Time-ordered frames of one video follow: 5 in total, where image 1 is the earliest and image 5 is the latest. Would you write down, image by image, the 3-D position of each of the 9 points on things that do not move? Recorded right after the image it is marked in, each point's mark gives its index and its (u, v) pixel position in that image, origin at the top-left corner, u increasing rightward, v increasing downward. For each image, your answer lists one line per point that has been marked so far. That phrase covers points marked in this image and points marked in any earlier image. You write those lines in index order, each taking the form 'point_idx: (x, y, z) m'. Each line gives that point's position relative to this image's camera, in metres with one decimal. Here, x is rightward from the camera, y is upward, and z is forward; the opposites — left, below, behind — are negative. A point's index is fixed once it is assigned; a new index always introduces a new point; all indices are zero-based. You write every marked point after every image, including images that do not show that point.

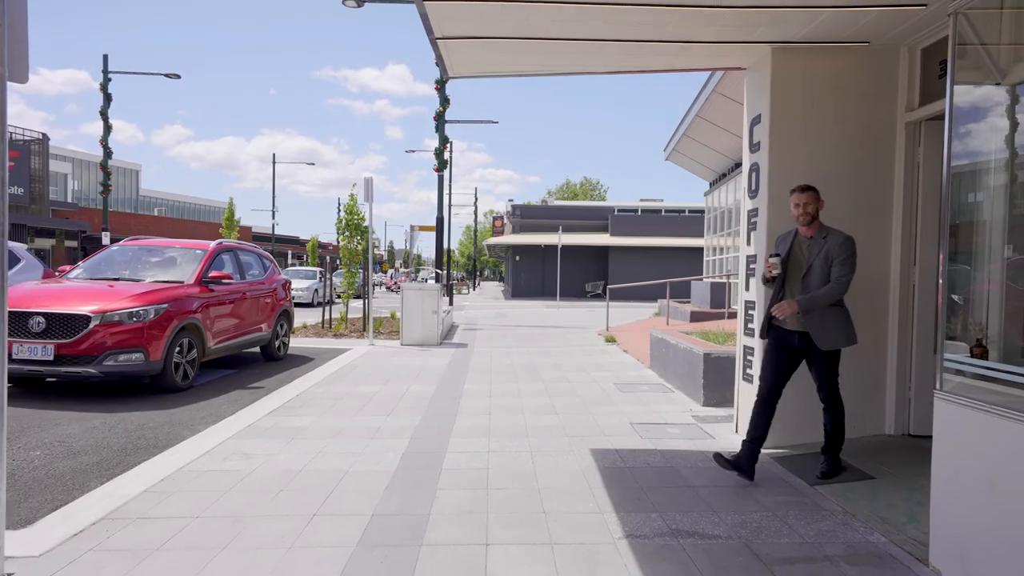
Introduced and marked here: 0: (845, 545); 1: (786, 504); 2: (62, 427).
0: (+1.7, -1.3, +3.5) m
1: (+1.7, -1.3, +4.2) m
2: (-3.9, -1.2, +5.9) m
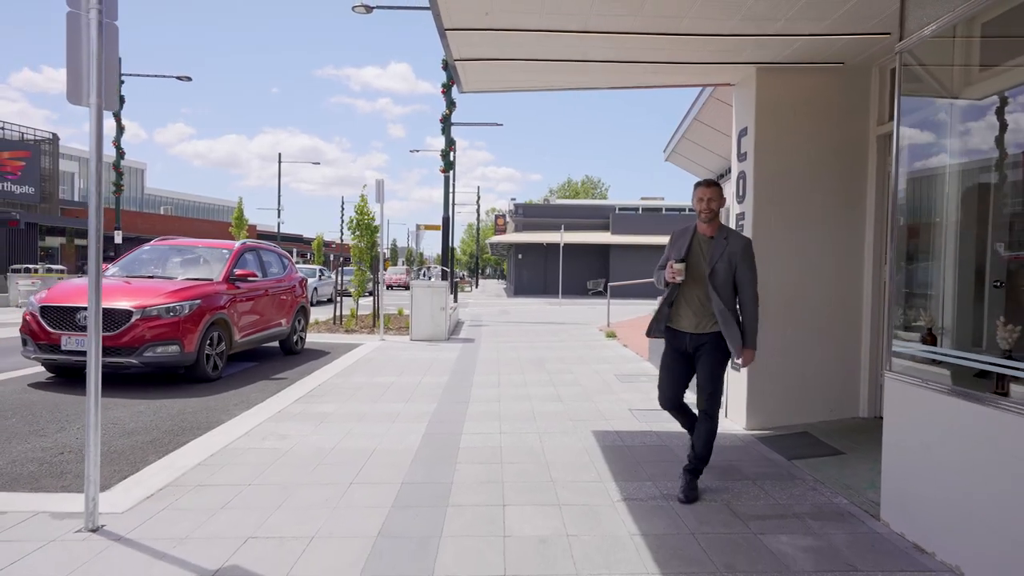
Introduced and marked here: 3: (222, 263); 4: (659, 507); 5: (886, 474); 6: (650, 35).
0: (+1.8, -1.3, +4.1) m
1: (+1.8, -1.3, +4.8) m
2: (-3.8, -1.2, +6.5) m
3: (-4.1, +0.4, +9.6) m
4: (+0.9, -1.3, +4.1) m
5: (+2.1, -1.1, +3.6) m
6: (+1.1, +2.0, +5.4) m
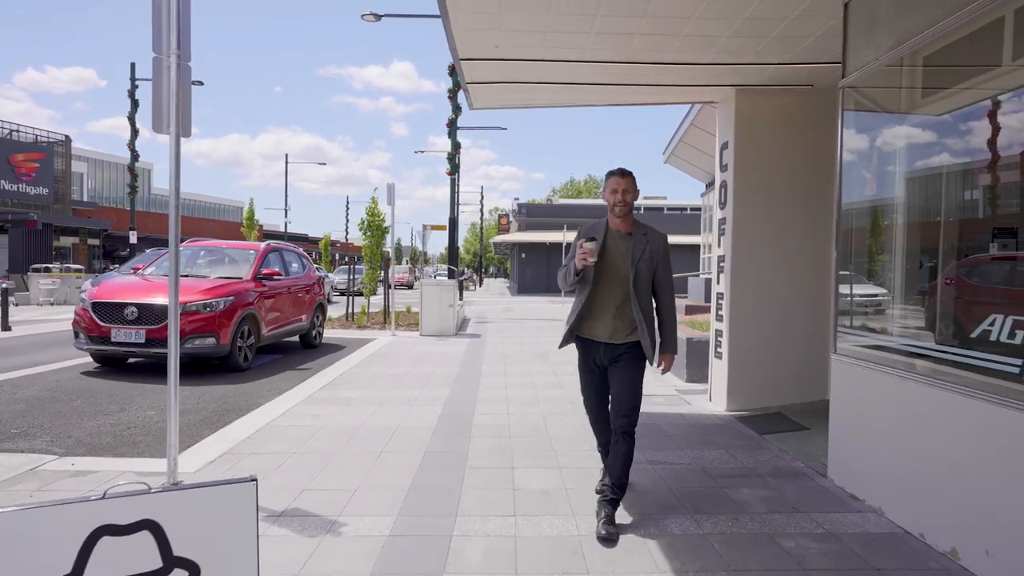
0: (+1.9, -1.3, +4.9) m
1: (+1.8, -1.3, +5.5) m
2: (-3.7, -1.1, +7.2) m
3: (-4.0, +0.4, +10.4) m
4: (+0.9, -1.3, +4.9) m
5: (+2.2, -1.0, +4.4) m
6: (+1.1, +2.0, +6.2) m
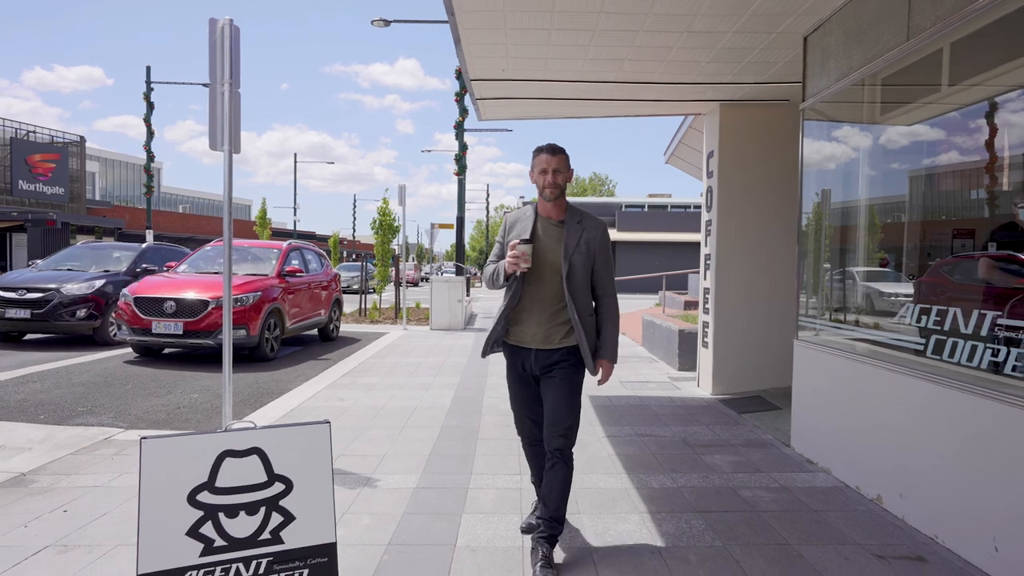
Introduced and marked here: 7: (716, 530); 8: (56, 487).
0: (+1.9, -1.2, +5.6) m
1: (+1.9, -1.2, +6.2) m
2: (-3.7, -1.1, +8.0) m
3: (-3.9, +0.4, +11.1) m
4: (+1.0, -1.3, +5.6) m
5: (+2.2, -1.0, +5.1) m
6: (+1.2, +2.1, +6.9) m
7: (+1.1, -1.3, +3.7) m
8: (-2.9, -1.3, +4.3) m
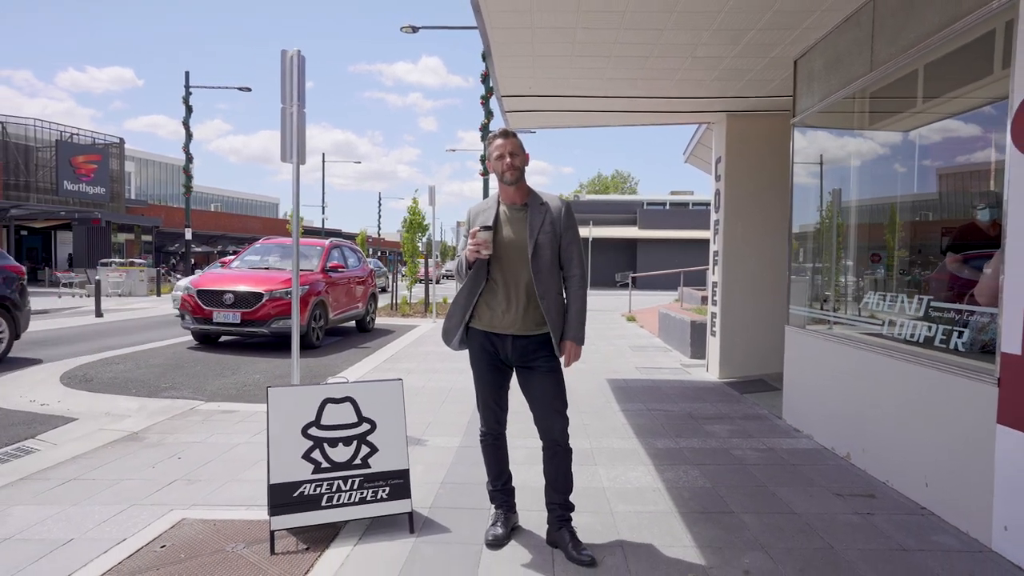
0: (+2.2, -1.2, +6.4) m
1: (+2.2, -1.2, +7.0) m
2: (-3.3, -1.0, +9.0) m
3: (-3.5, +0.5, +12.1) m
4: (+1.2, -1.2, +6.4) m
5: (+2.4, -0.9, +5.9) m
6: (+1.5, +2.2, +7.7) m
7: (+1.3, -1.2, +4.5) m
8: (-2.7, -1.2, +5.2) m
